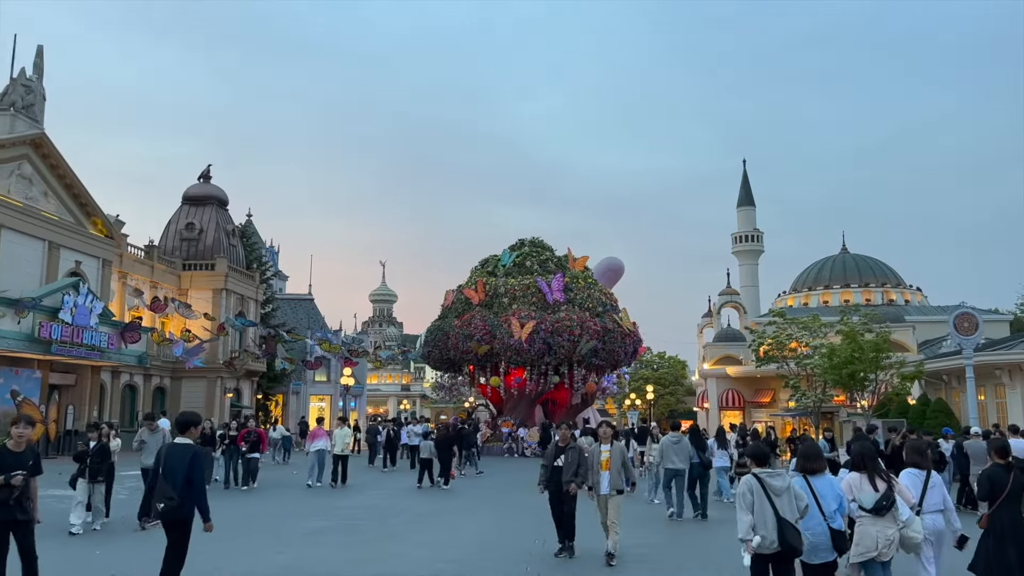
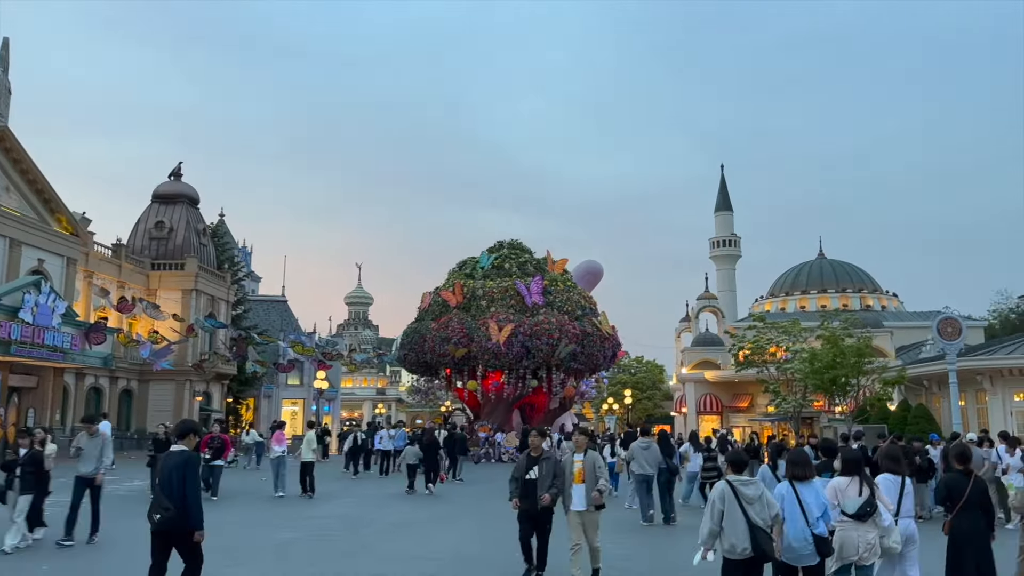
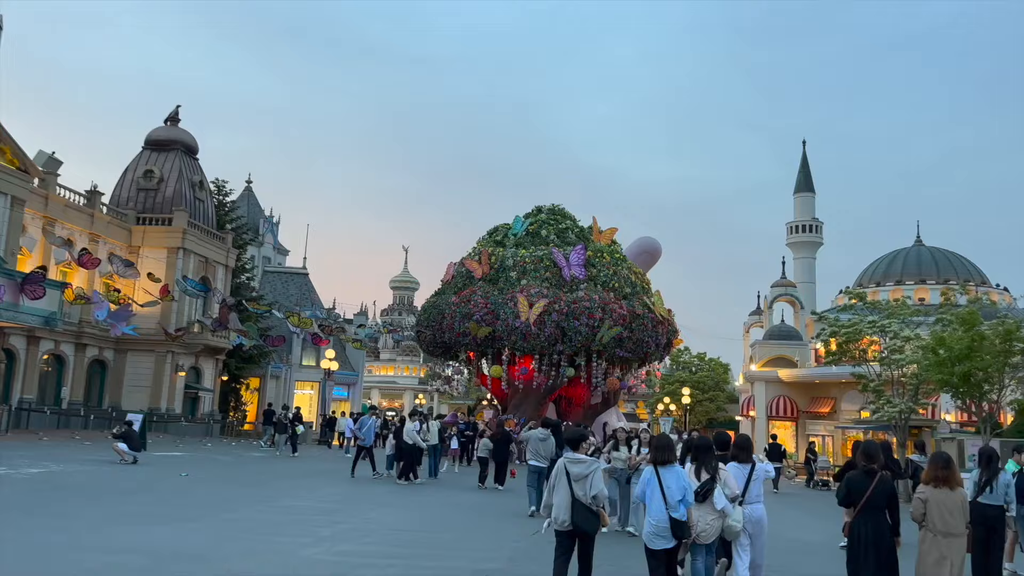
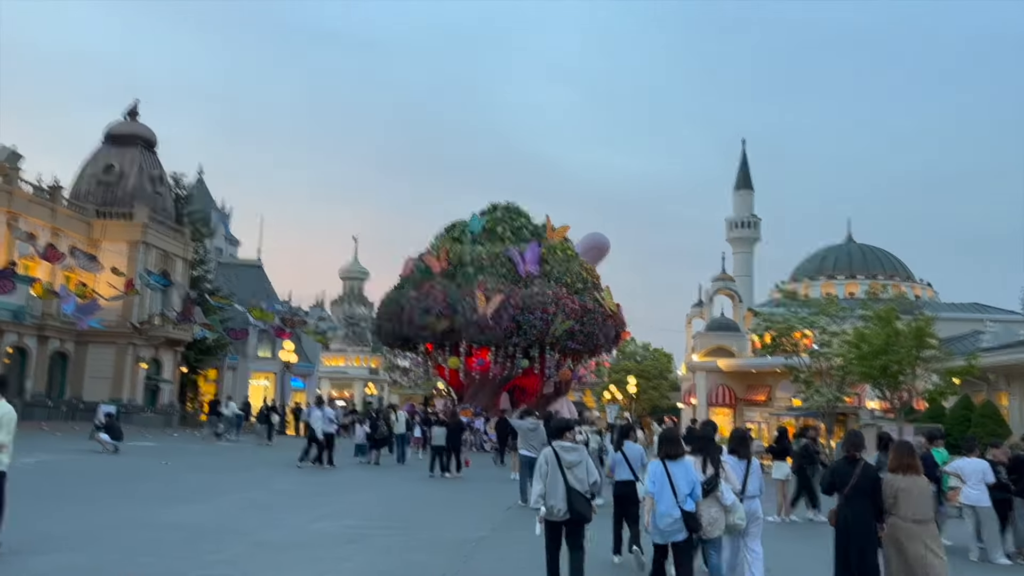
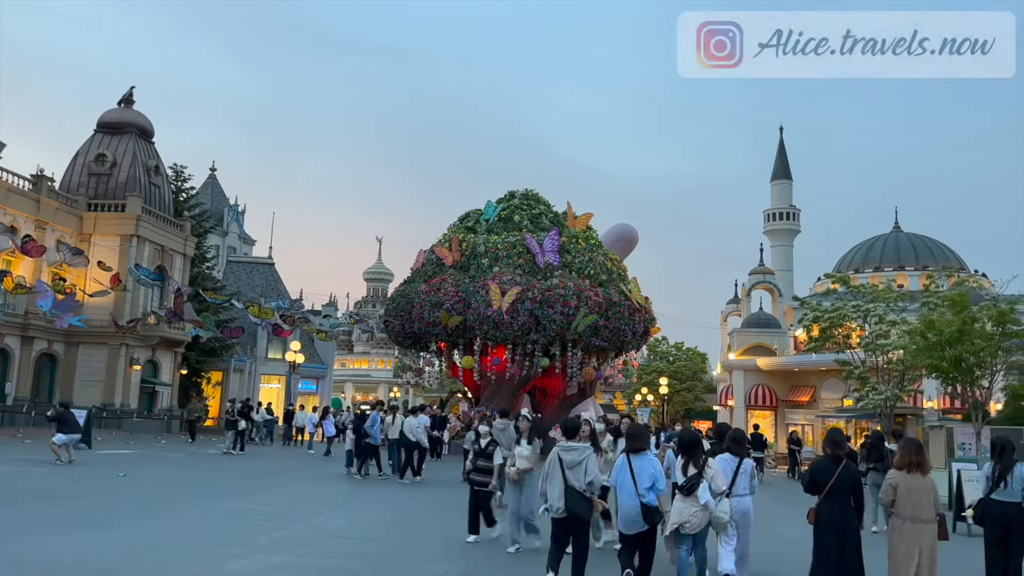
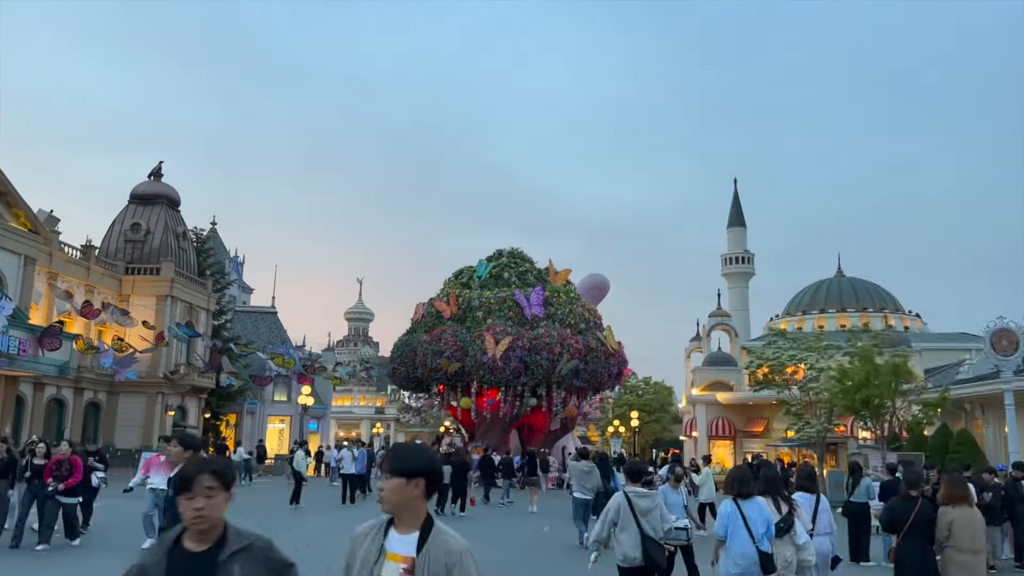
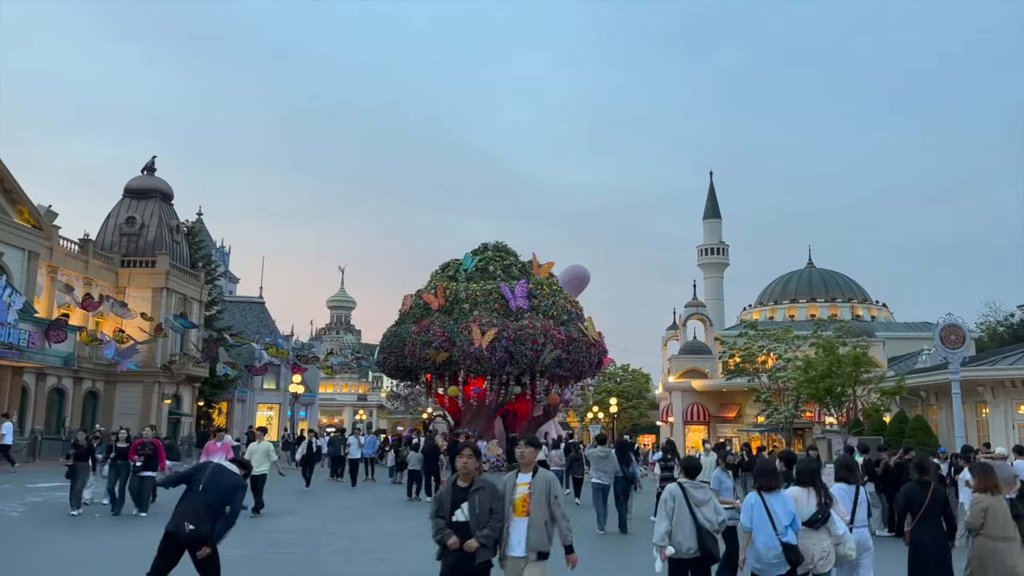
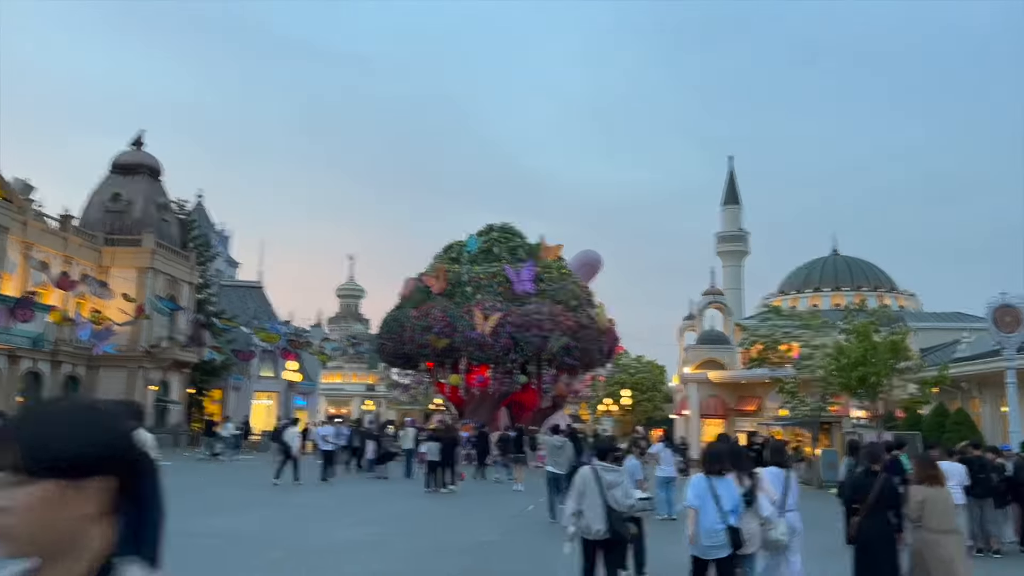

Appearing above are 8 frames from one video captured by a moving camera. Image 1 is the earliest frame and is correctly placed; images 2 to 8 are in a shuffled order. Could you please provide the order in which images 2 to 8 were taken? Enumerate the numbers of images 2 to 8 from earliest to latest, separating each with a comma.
2, 7, 6, 8, 4, 3, 5
